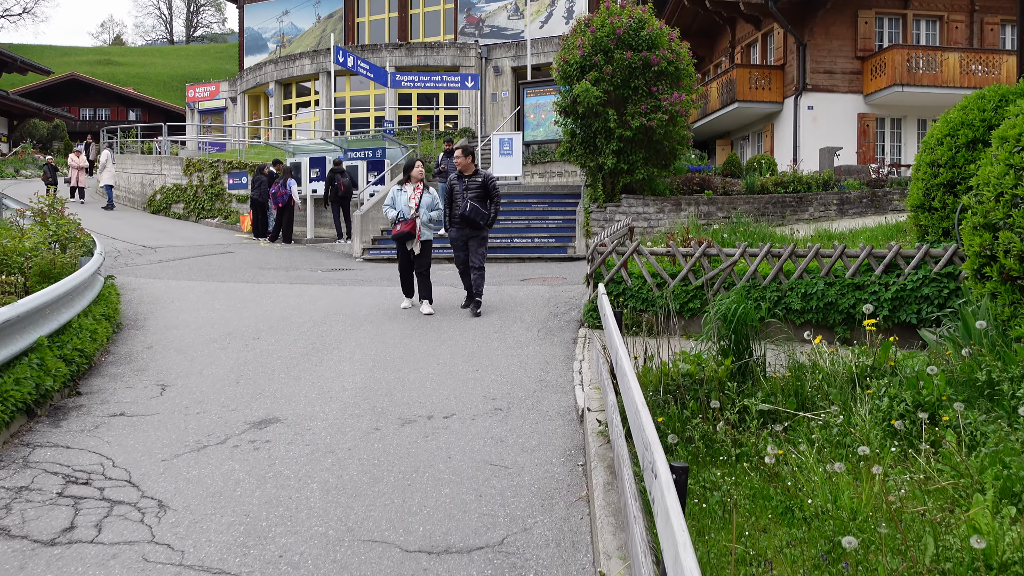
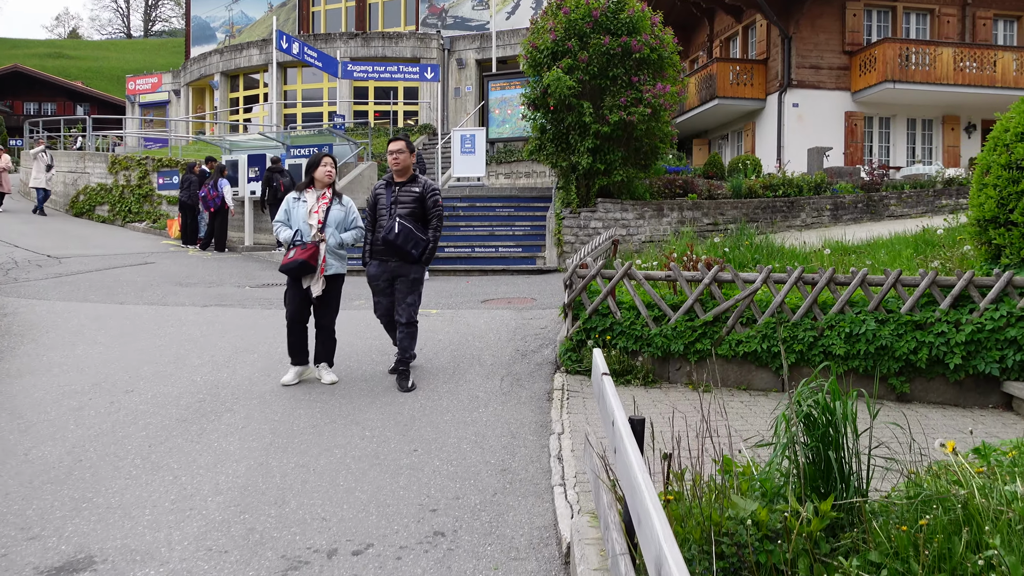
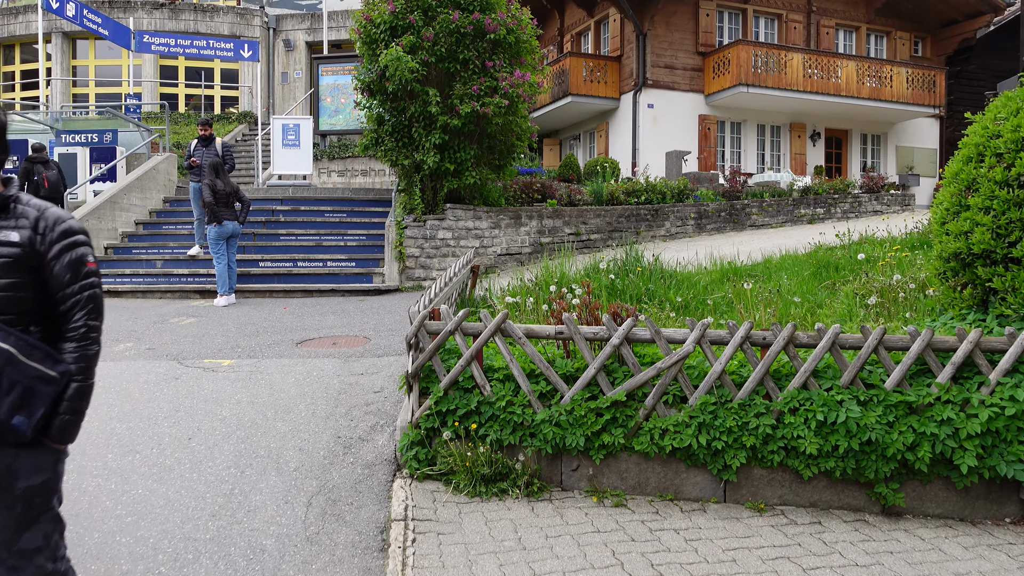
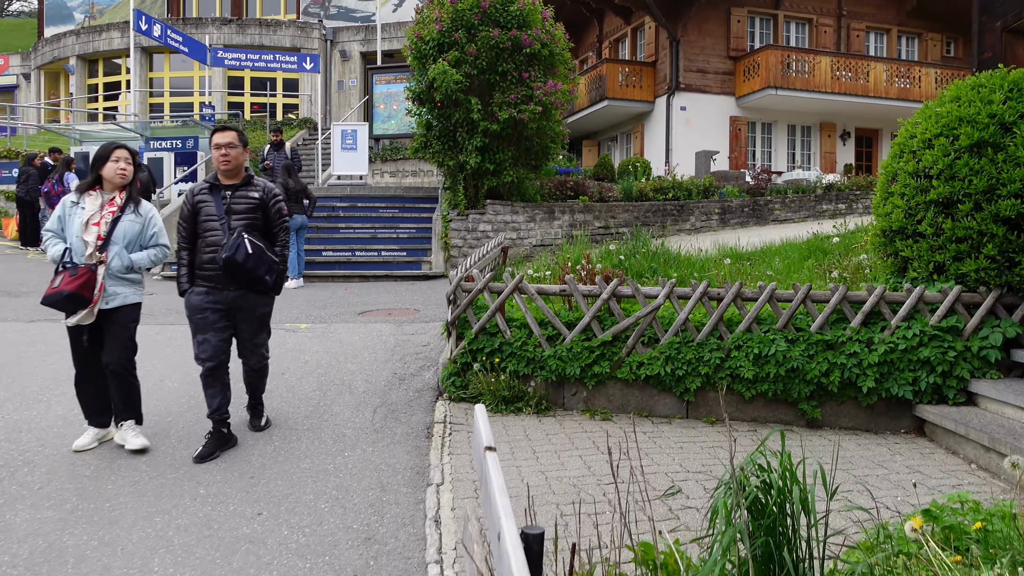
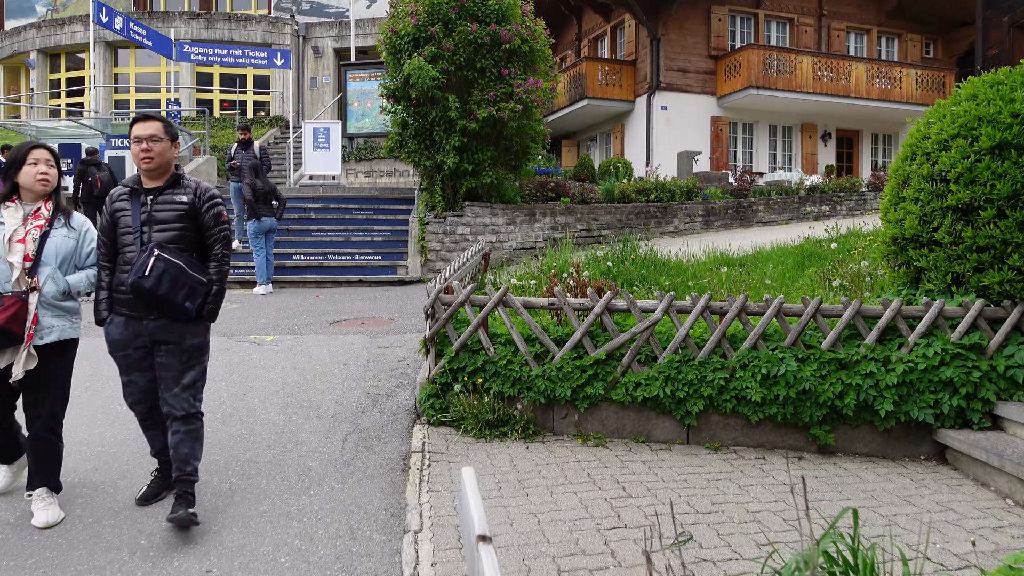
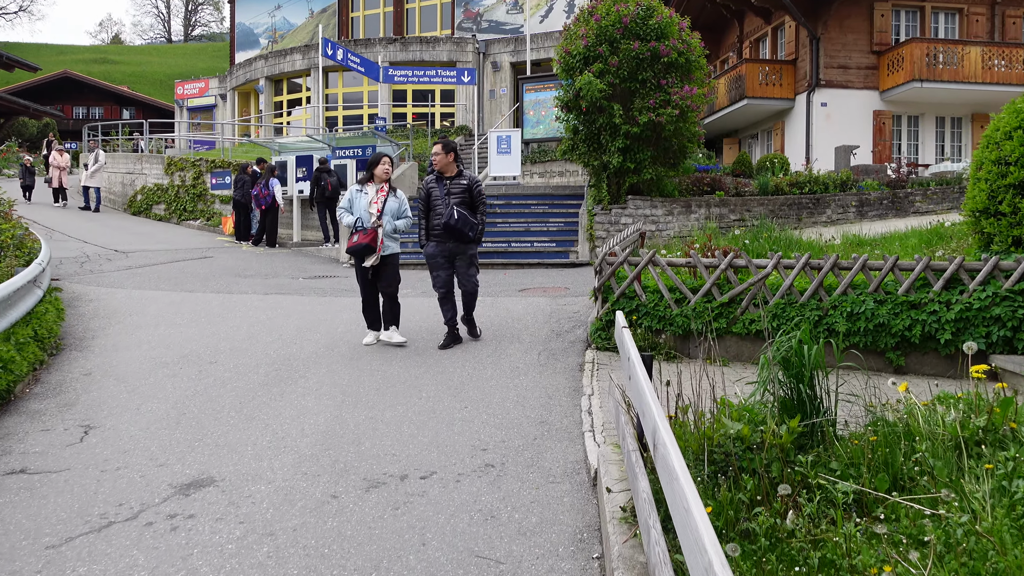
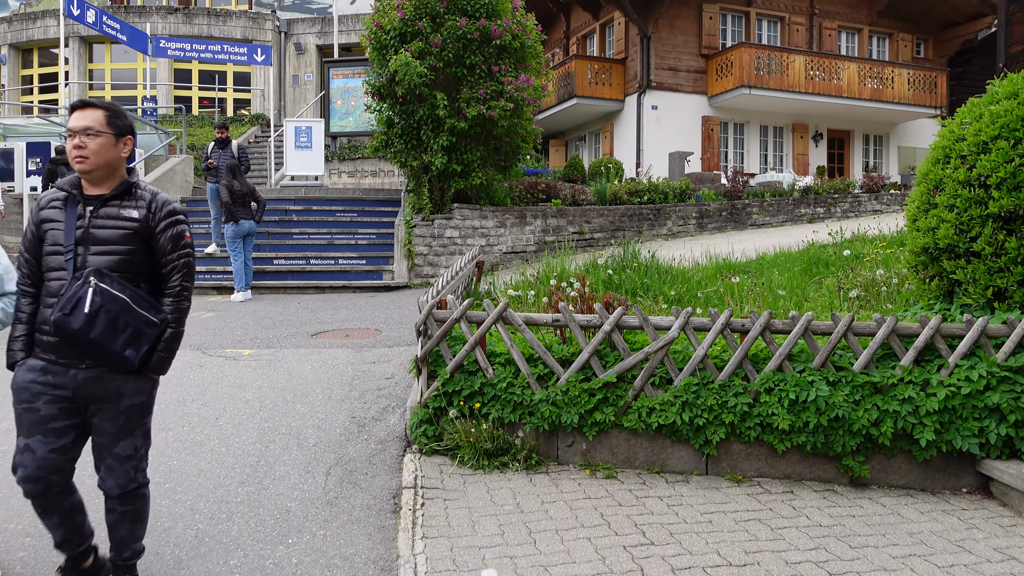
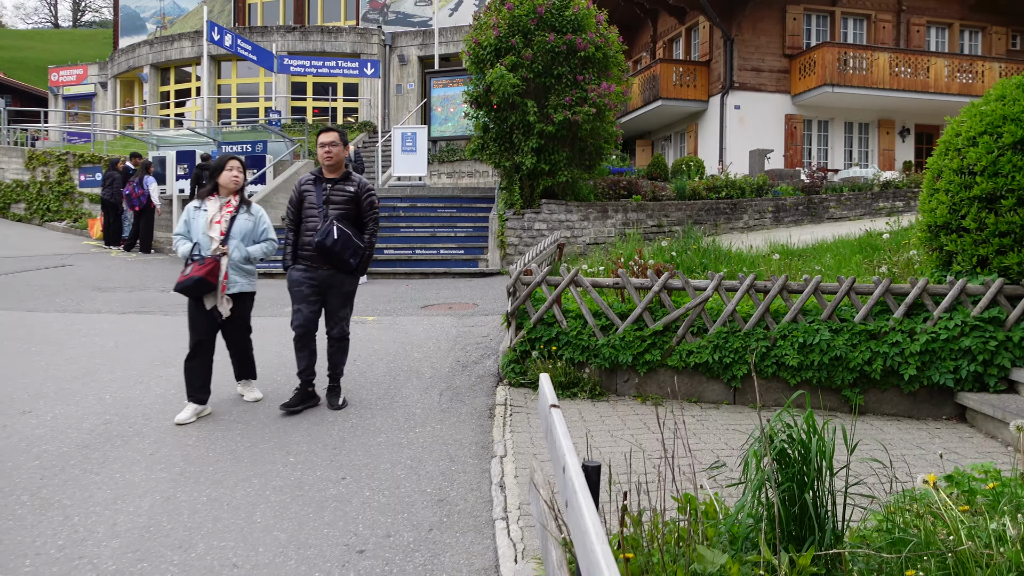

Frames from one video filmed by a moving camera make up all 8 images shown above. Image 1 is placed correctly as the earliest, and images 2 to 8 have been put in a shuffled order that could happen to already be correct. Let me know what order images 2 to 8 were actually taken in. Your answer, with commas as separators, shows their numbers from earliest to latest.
6, 2, 8, 4, 5, 7, 3
